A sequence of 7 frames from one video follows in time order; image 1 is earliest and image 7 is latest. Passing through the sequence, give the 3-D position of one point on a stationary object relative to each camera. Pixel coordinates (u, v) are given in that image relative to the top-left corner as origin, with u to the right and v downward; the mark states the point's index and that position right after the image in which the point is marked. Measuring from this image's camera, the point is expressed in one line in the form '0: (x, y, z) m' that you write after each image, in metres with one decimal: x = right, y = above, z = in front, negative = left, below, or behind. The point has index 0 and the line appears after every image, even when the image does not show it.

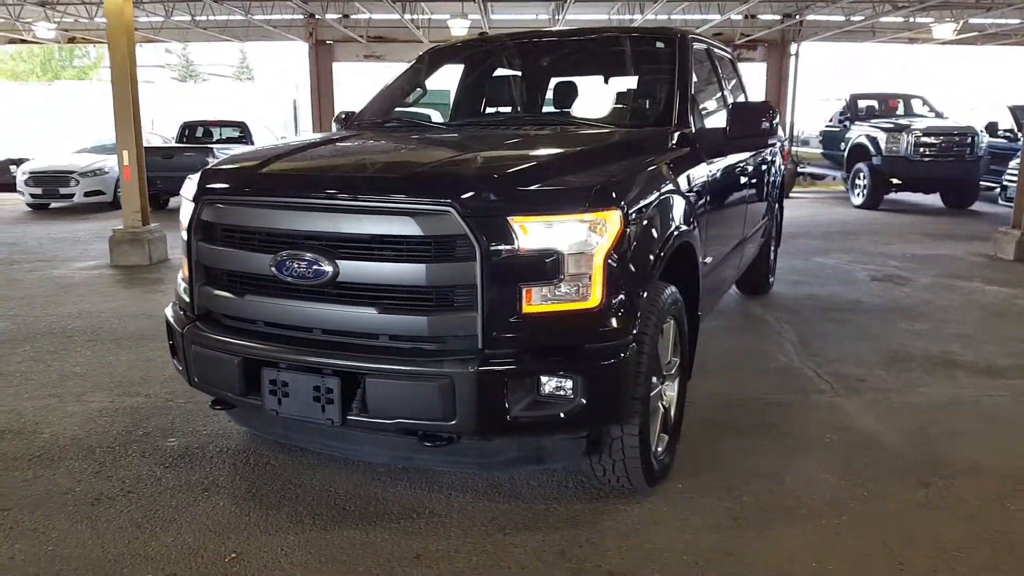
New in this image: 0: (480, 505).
0: (-0.1, -0.9, +2.8) m
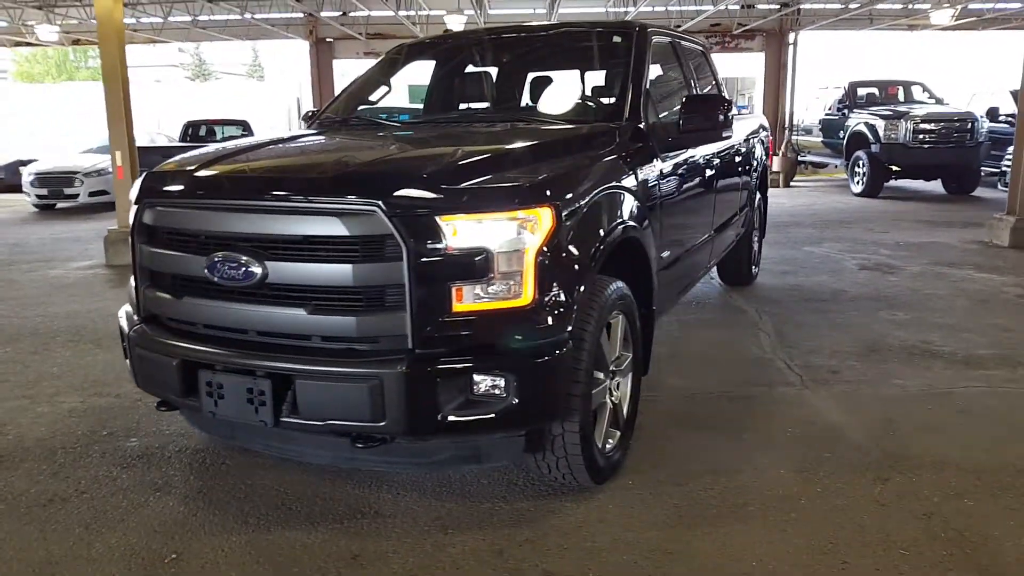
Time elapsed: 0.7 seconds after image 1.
0: (-0.3, -0.8, +2.8) m
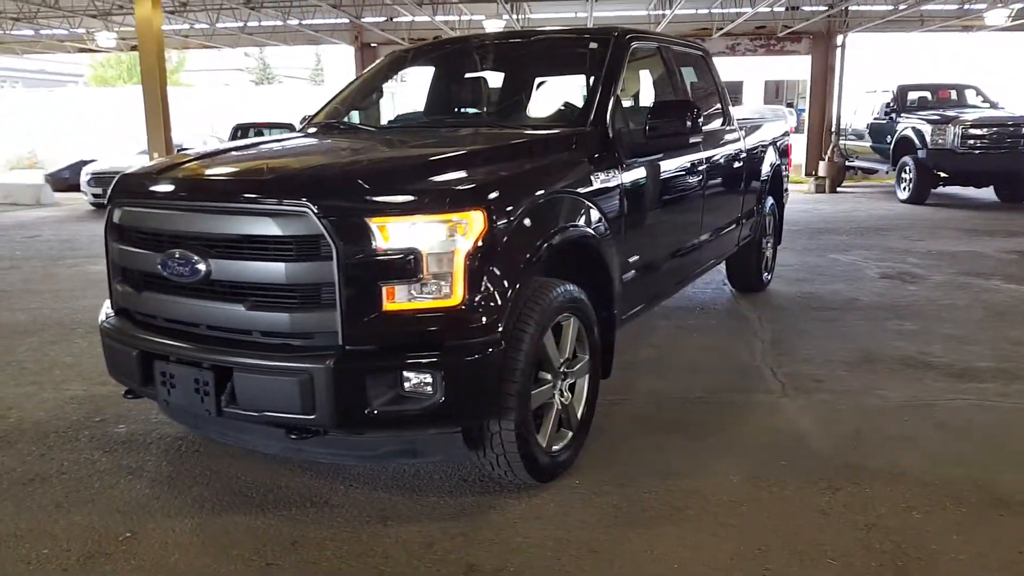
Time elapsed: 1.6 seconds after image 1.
0: (-0.6, -0.8, +2.9) m
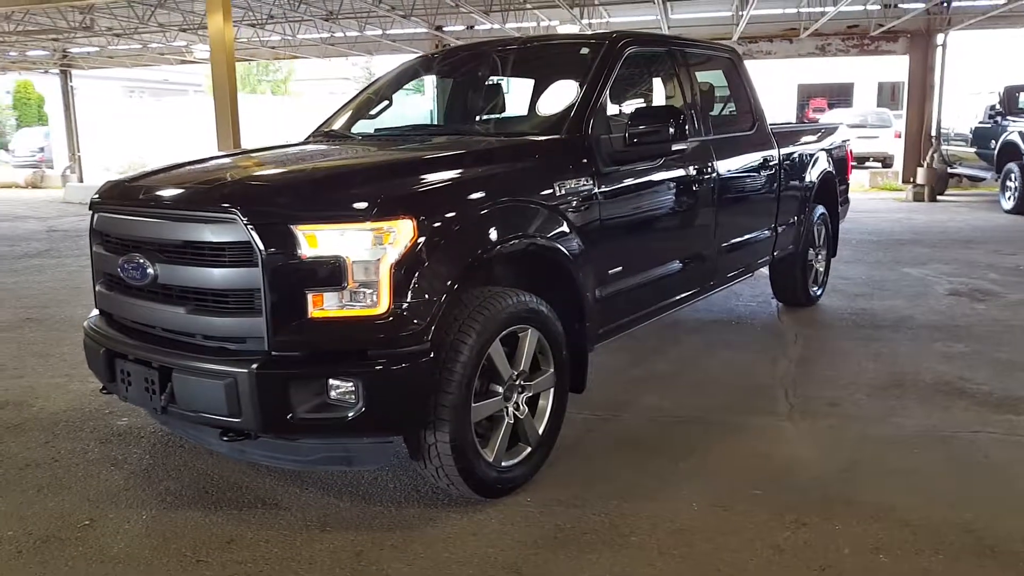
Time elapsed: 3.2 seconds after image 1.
0: (-0.8, -0.9, +2.9) m
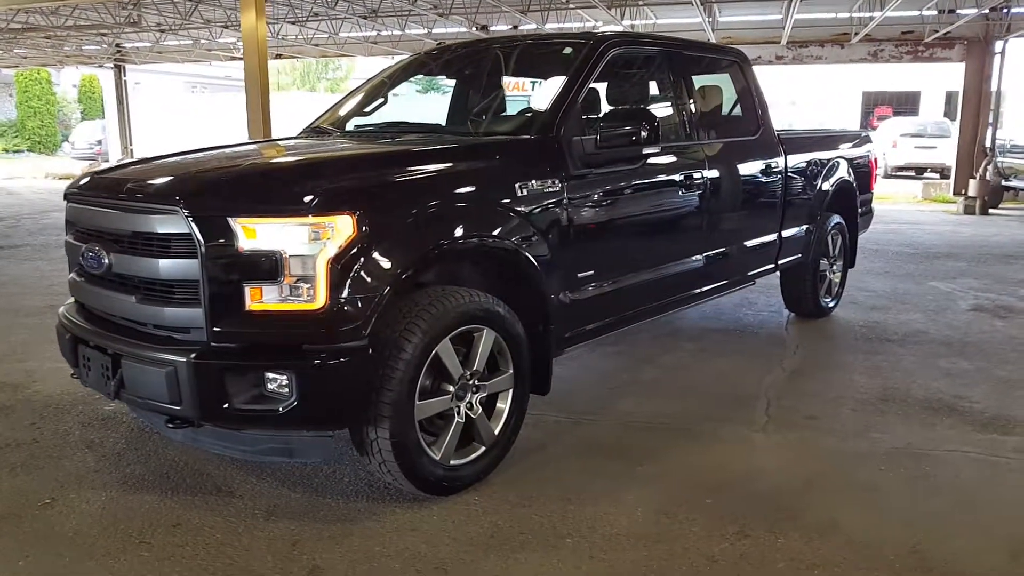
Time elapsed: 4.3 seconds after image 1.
0: (-1.0, -0.8, +3.0) m
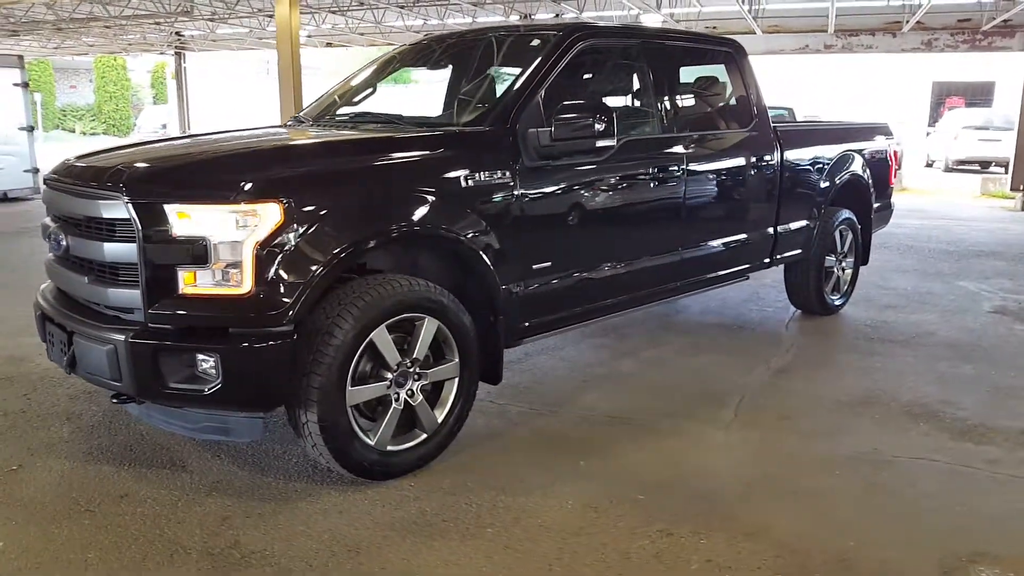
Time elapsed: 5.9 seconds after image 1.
0: (-1.2, -0.8, +3.1) m
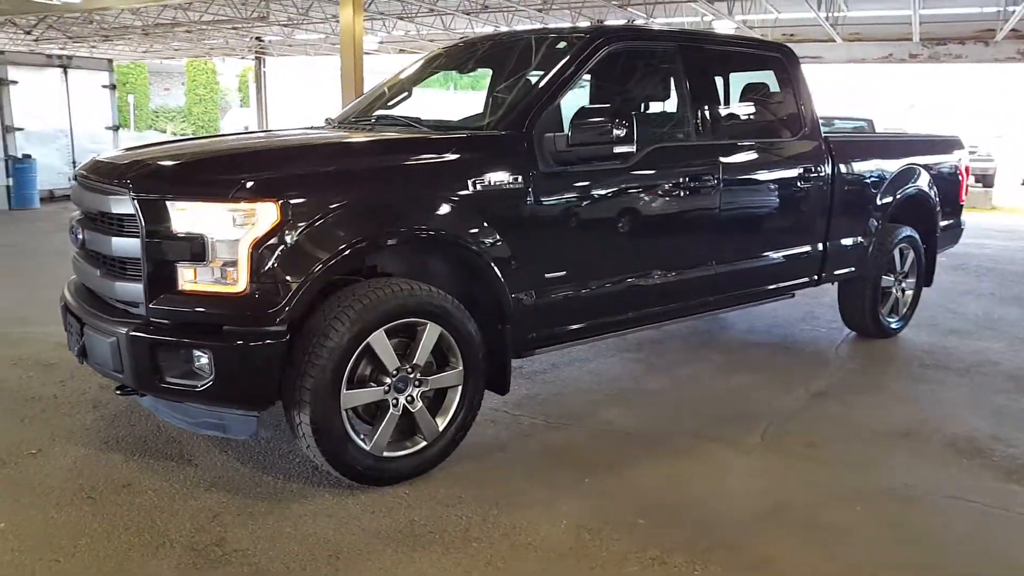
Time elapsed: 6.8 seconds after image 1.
0: (-1.2, -0.8, +3.1) m
